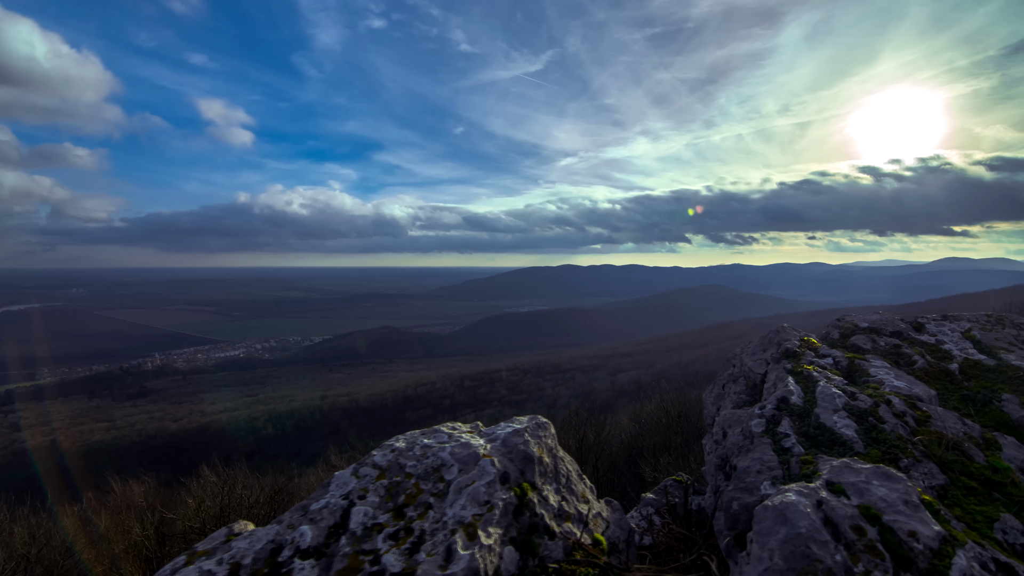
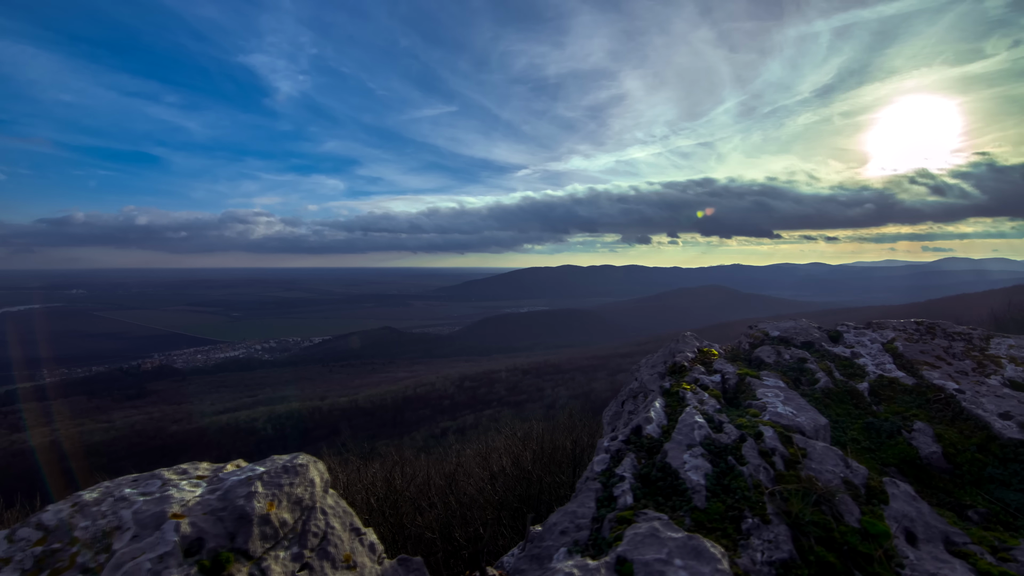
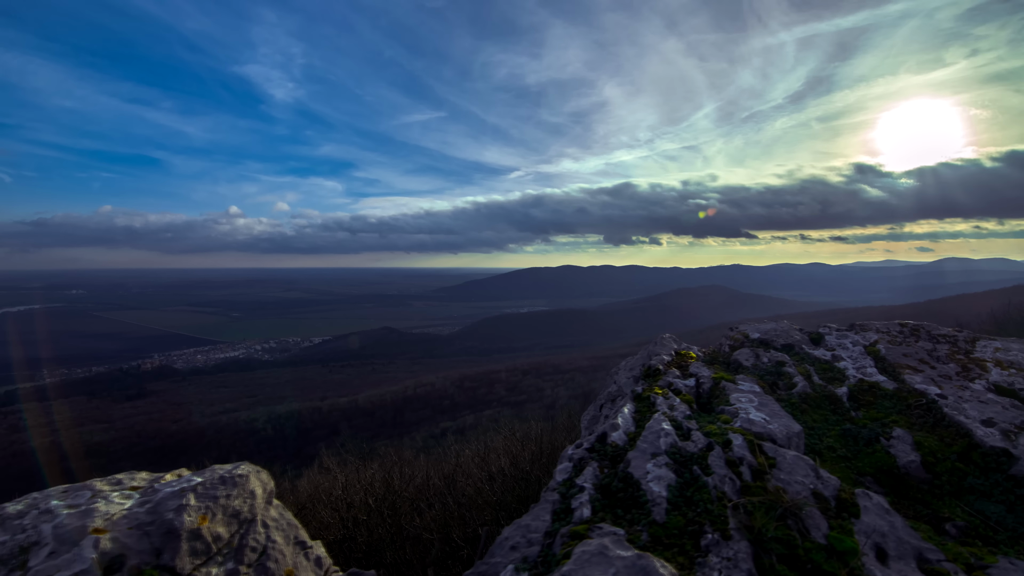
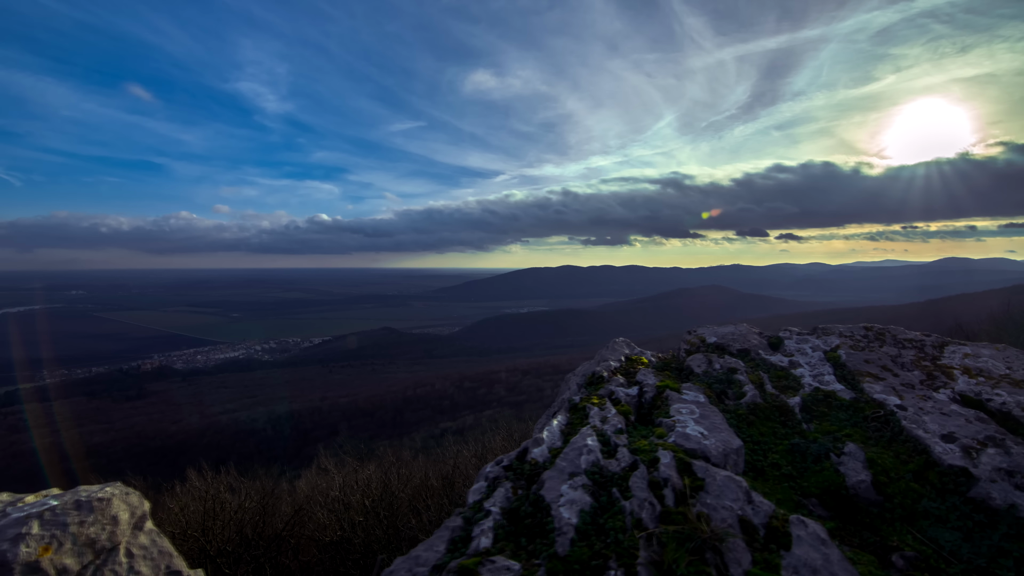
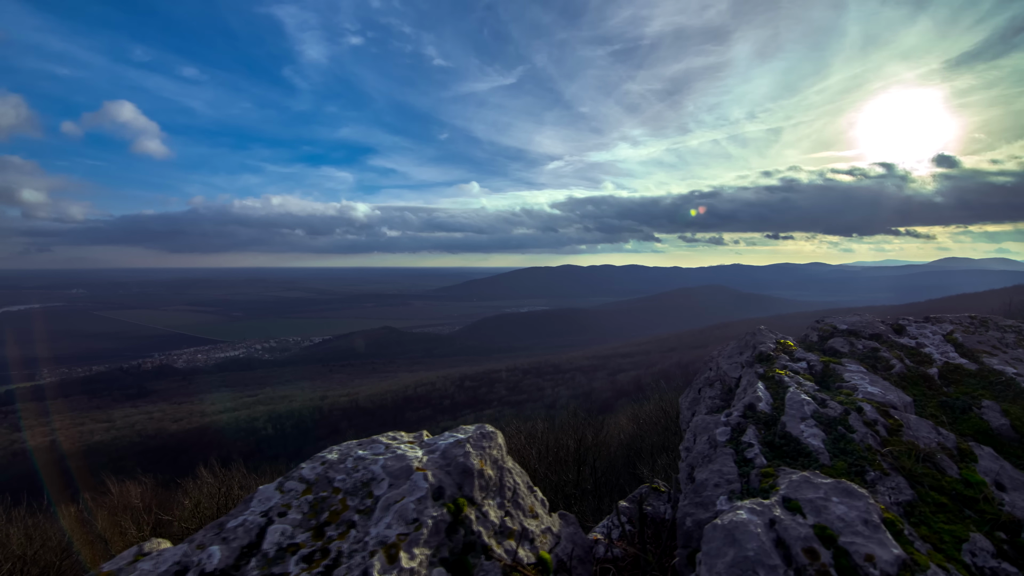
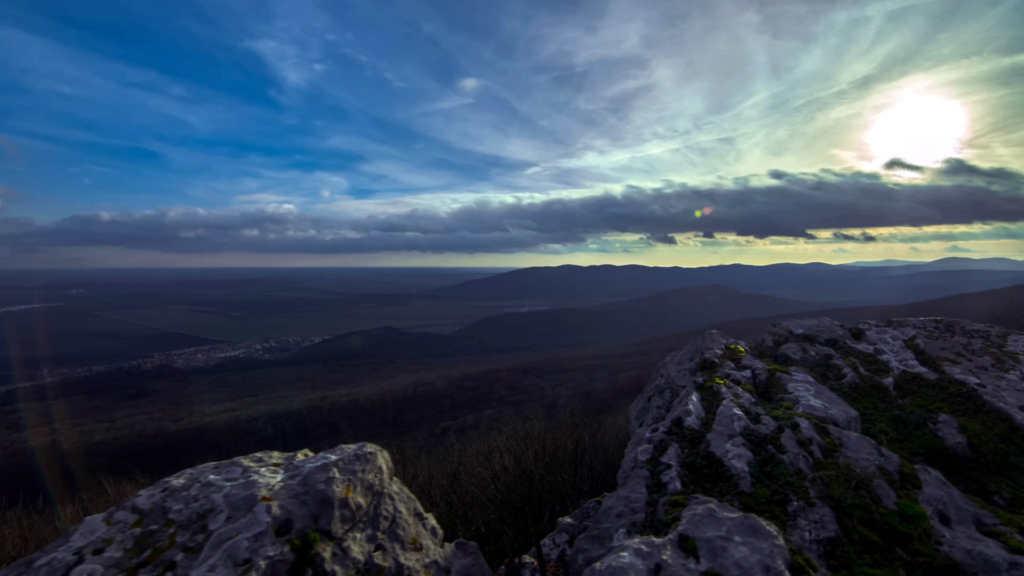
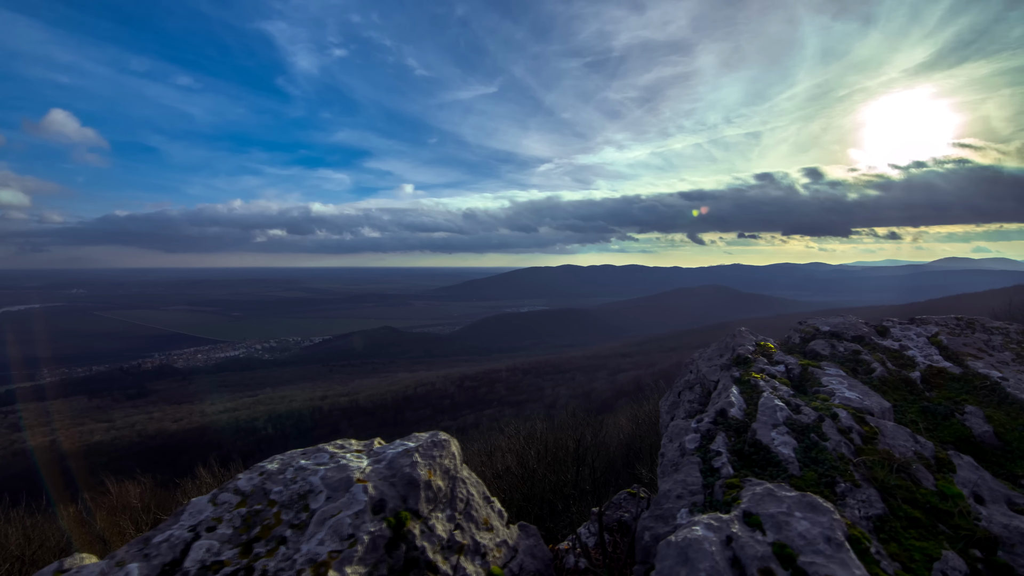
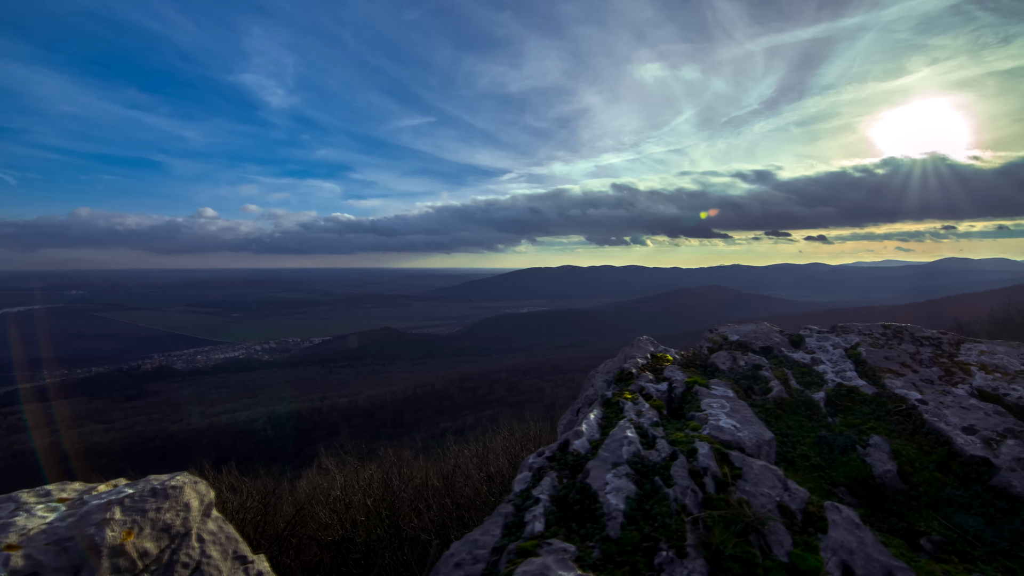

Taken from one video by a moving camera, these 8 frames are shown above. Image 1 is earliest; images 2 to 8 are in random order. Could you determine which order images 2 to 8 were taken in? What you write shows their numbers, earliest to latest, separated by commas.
5, 7, 6, 2, 3, 8, 4
